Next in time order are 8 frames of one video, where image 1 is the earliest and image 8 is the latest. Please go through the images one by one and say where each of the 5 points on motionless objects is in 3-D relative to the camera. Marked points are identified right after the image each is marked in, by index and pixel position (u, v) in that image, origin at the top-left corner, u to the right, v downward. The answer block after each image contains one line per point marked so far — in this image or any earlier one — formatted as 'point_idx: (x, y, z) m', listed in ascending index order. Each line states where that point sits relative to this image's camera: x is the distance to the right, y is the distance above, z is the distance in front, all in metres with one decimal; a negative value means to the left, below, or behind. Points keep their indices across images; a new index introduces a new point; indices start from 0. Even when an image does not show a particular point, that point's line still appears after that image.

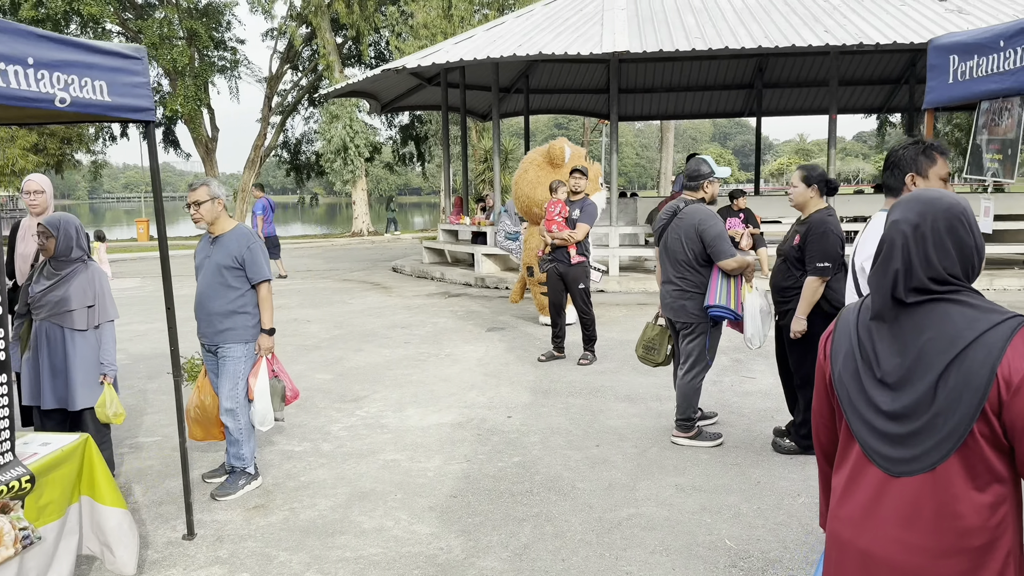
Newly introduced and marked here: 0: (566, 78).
0: (+0.9, +3.6, +14.2) m
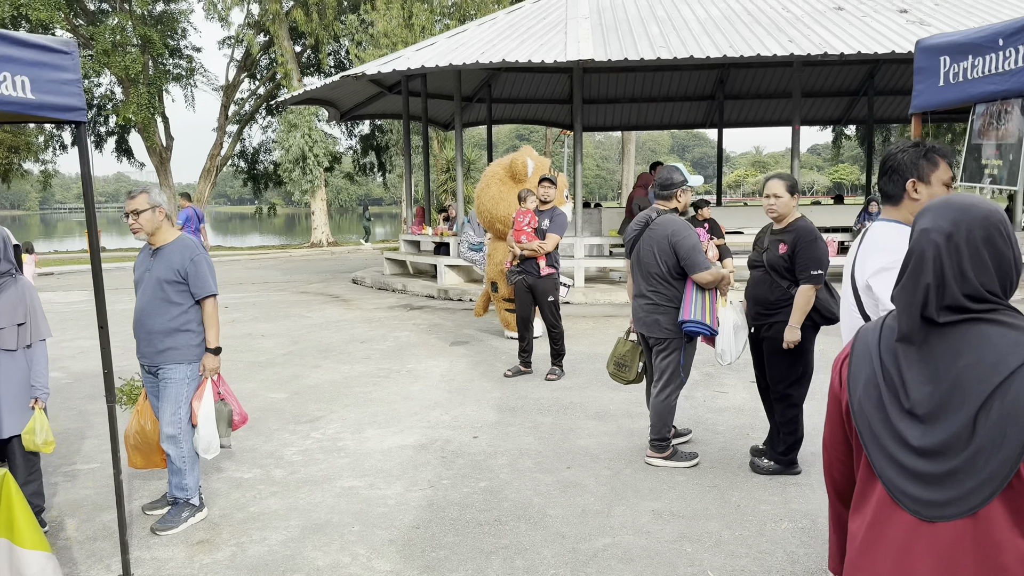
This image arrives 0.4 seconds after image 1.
0: (+0.3, +3.4, +14.1) m
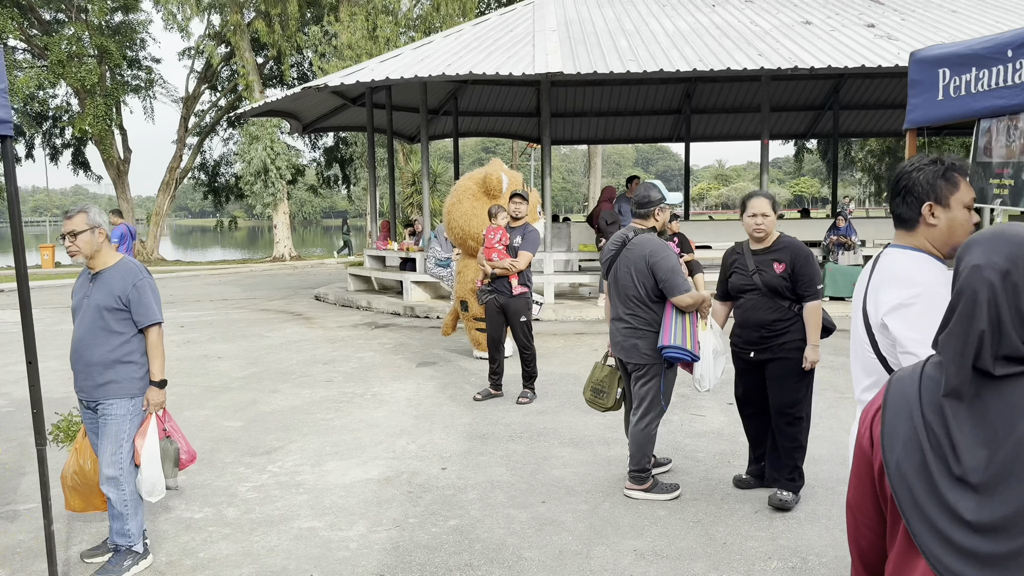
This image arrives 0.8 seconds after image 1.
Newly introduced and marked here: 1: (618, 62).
0: (-0.3, +3.1, +13.9) m
1: (+1.1, +2.4, +8.8) m
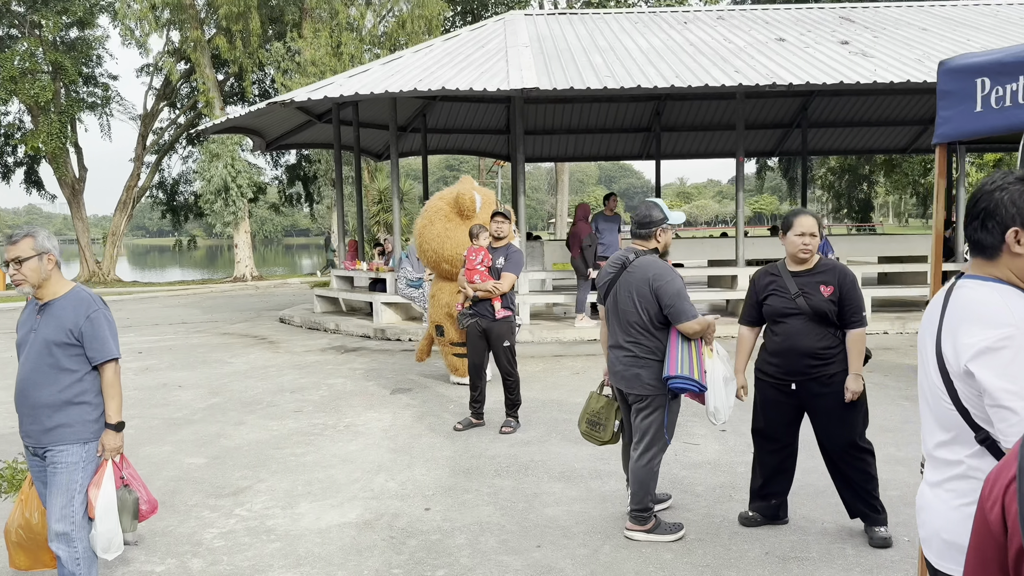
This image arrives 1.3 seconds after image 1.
0: (-0.8, +2.8, +13.6) m
1: (+0.9, +2.2, +8.6) m
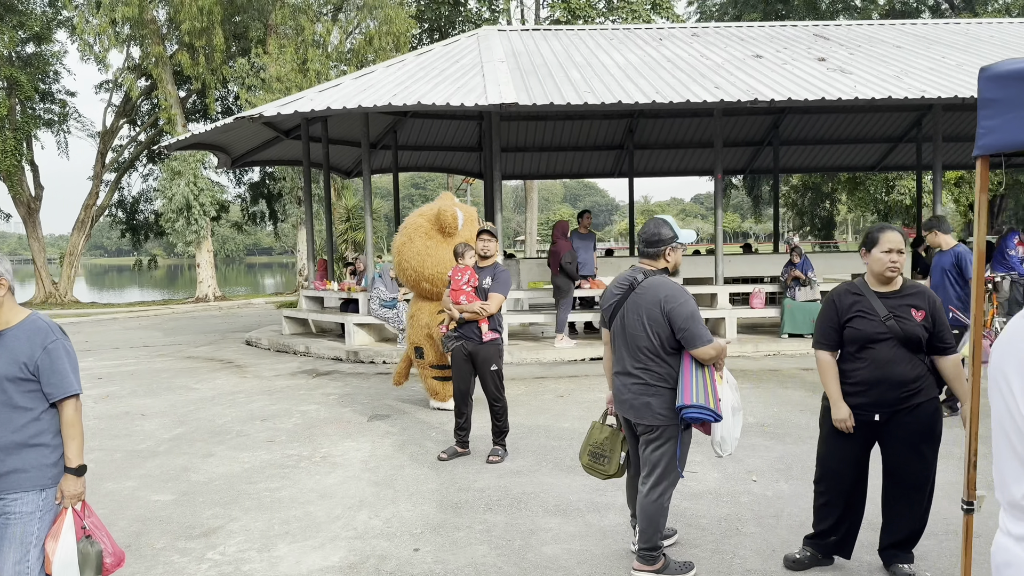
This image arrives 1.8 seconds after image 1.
0: (-1.2, +2.5, +13.4) m
1: (+0.6, +2.0, +8.5) m
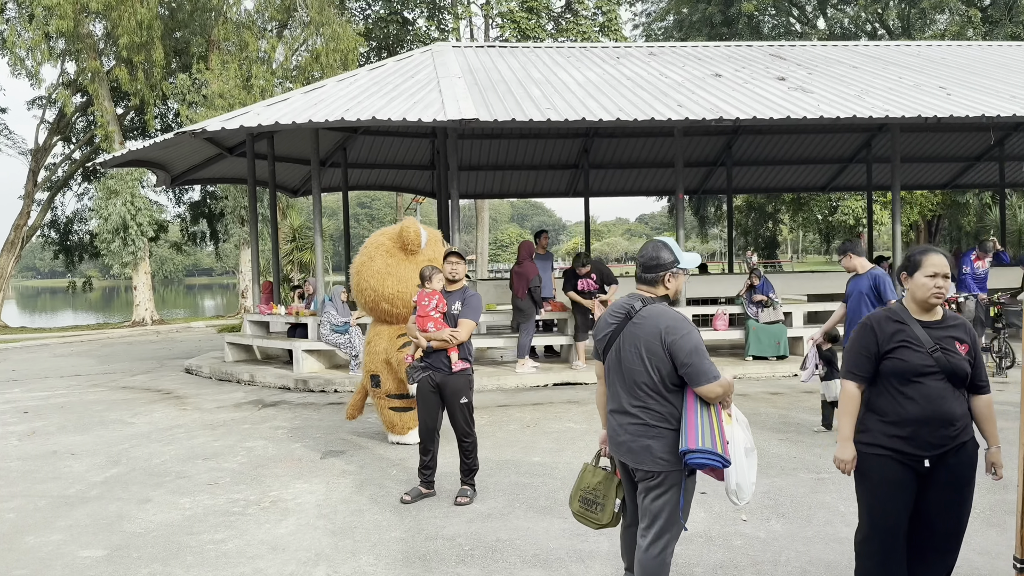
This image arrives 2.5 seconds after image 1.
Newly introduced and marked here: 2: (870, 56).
0: (-2.0, +2.1, +13.0) m
1: (+0.2, +1.8, +8.2) m
2: (+4.7, +3.0, +10.9) m
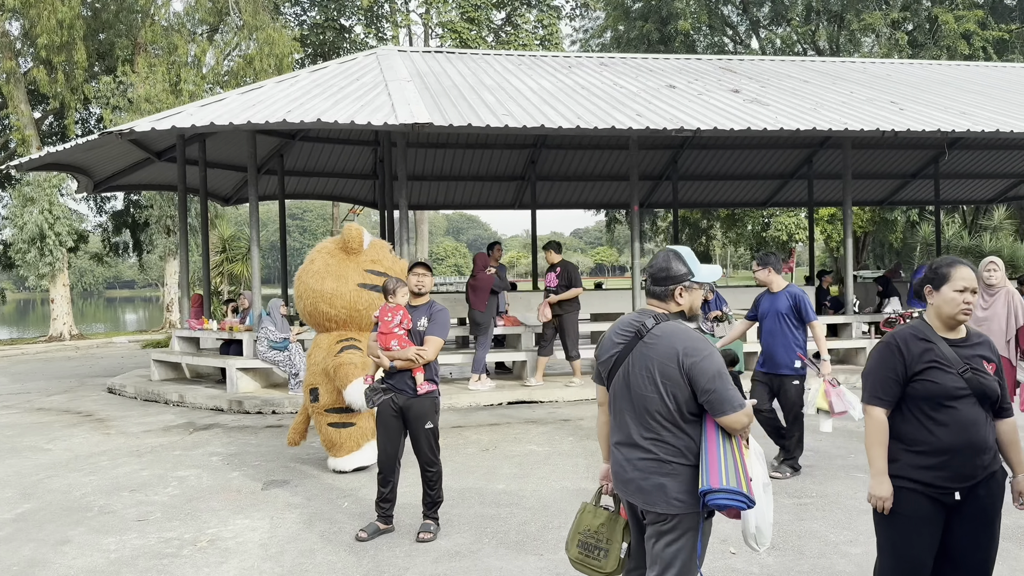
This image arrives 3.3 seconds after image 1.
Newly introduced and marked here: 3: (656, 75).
0: (-2.8, +1.9, +12.5) m
1: (-0.2, +1.6, +7.8) m
2: (+4.0, +2.8, +10.9) m
3: (+1.8, +2.6, +10.3) m
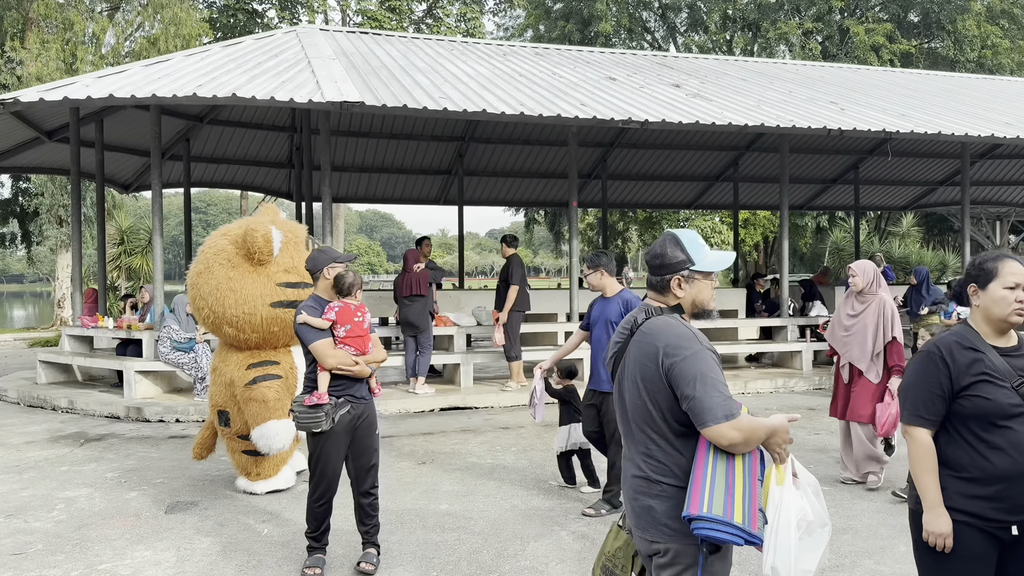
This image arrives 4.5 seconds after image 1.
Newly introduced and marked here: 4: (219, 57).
0: (-3.8, +2.0, +11.6) m
1: (-0.8, +1.6, +7.2) m
2: (+3.1, +2.8, +10.7) m
3: (+1.0, +2.6, +9.9) m
4: (-2.8, +2.2, +8.1) m
